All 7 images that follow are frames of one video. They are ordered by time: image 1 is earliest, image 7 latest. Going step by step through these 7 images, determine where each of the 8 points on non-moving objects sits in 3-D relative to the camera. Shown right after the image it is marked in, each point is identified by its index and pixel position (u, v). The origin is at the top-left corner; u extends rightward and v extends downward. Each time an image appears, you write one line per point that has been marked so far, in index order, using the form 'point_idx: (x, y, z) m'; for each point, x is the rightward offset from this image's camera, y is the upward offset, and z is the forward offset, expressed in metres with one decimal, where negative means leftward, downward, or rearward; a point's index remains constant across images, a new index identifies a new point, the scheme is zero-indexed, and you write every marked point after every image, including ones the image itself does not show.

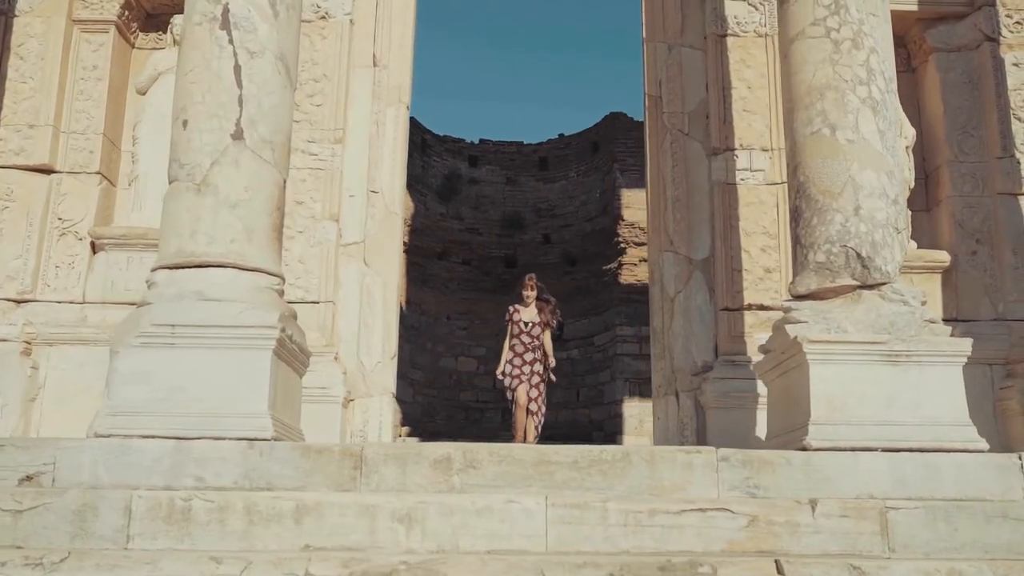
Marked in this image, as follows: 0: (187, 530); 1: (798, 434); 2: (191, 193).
0: (-1.4, -1.0, +4.3) m
1: (+1.4, -0.7, +5.1) m
2: (-1.7, +0.5, +5.3) m
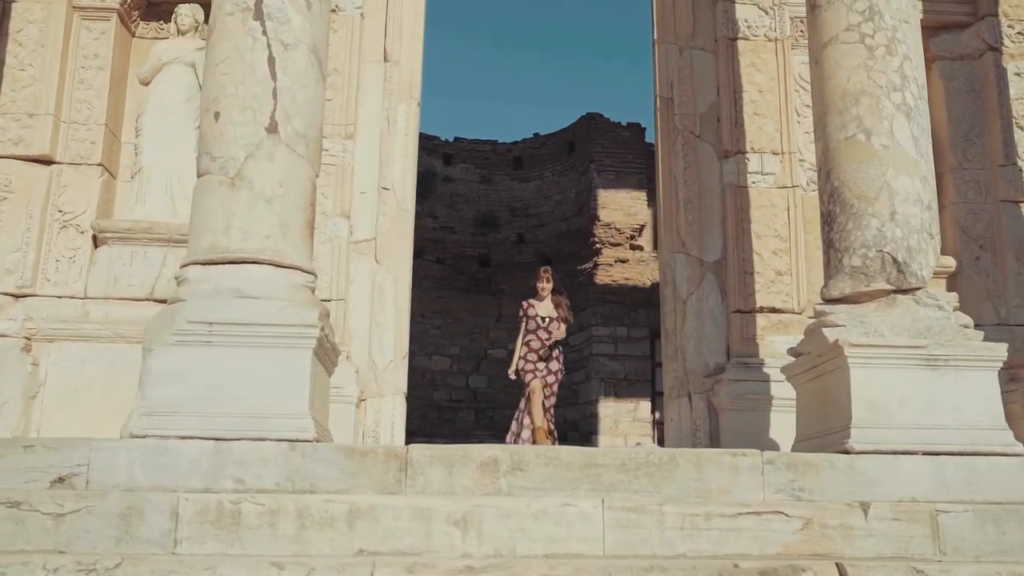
0: (-1.1, -1.0, +4.2) m
1: (+1.6, -0.7, +5.1) m
2: (-1.5, +0.5, +5.2) m
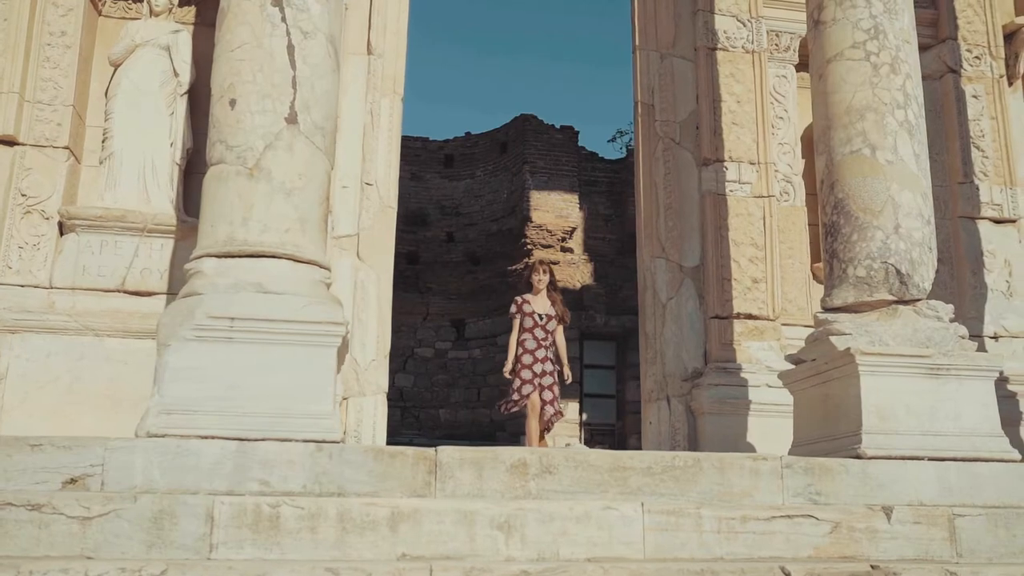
0: (-0.9, -1.0, +4.1) m
1: (+1.7, -0.8, +5.3) m
2: (-1.3, +0.5, +5.0) m
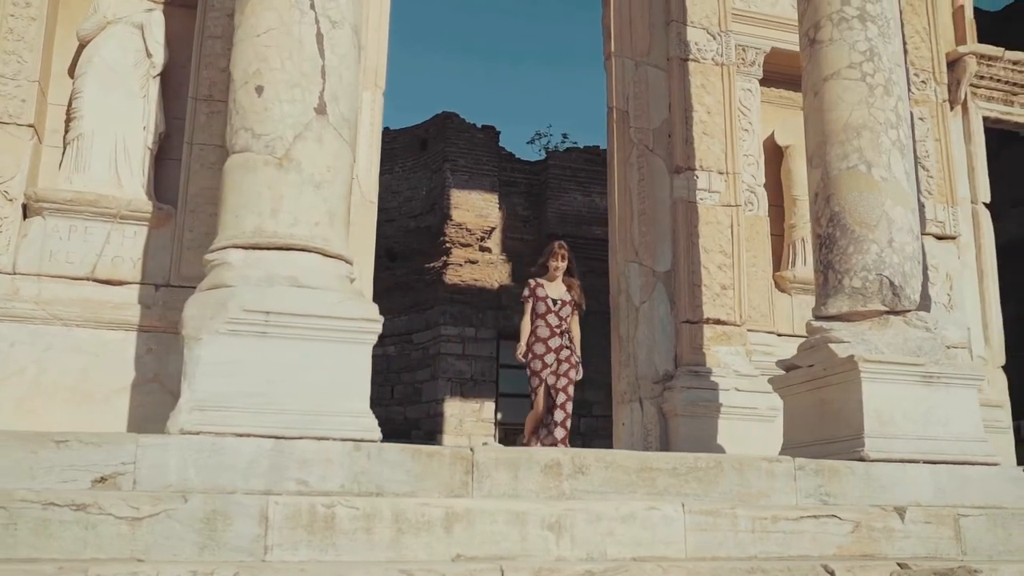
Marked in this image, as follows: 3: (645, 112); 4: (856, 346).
0: (-0.7, -1.0, +4.0) m
1: (+1.8, -0.8, +5.5) m
2: (-1.1, +0.6, +4.8) m
3: (+1.1, +1.4, +8.0) m
4: (+1.9, -0.3, +5.6) m
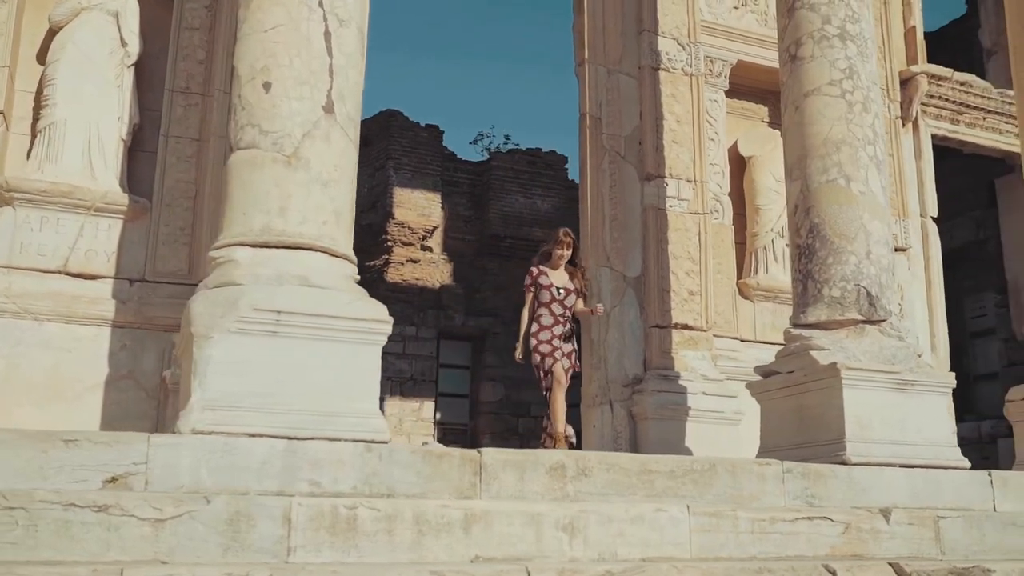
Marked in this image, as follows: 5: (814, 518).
0: (-0.6, -1.0, +4.0) m
1: (+1.8, -0.9, +5.7) m
2: (-1.1, +0.6, +4.8) m
3: (+0.8, +1.4, +8.2) m
4: (+1.9, -0.4, +5.8) m
5: (+1.4, -1.1, +4.8) m
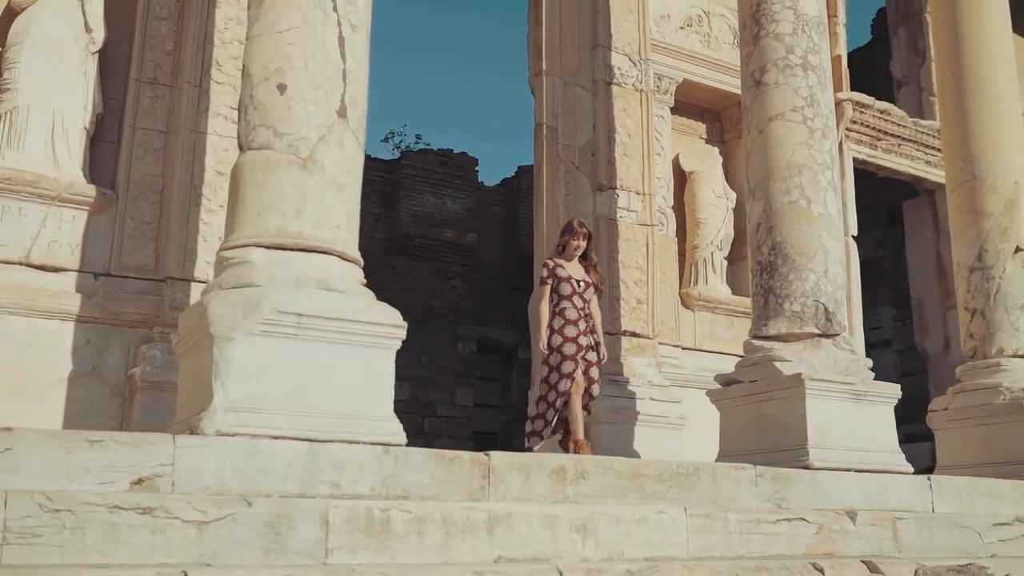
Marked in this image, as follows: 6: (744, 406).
0: (-0.5, -1.0, +4.1) m
1: (+1.6, -1.0, +6.1) m
2: (-1.0, +0.6, +4.8) m
3: (+0.5, +1.3, +8.4) m
4: (+1.7, -0.5, +6.2) m
5: (+1.4, -1.2, +5.2) m
6: (+1.5, -0.7, +6.4) m
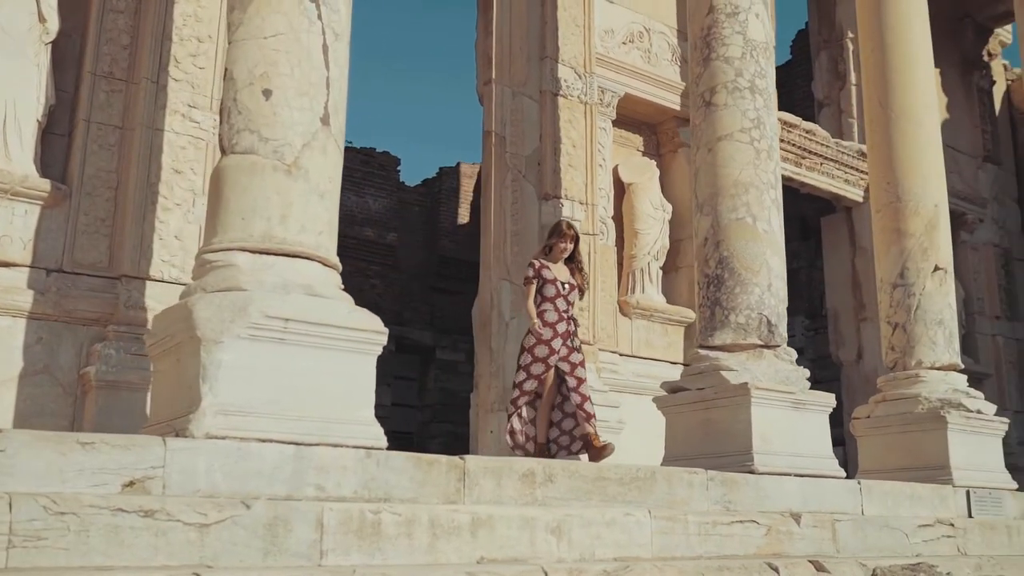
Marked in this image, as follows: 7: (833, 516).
0: (-0.6, -1.1, +4.2) m
1: (+1.4, -1.1, +6.4) m
2: (-1.1, +0.5, +4.8) m
3: (+0.1, +1.3, +8.6) m
4: (+1.5, -0.5, +6.5) m
5: (+1.3, -1.3, +5.5) m
6: (+1.2, -0.8, +6.7) m
7: (+1.9, -1.3, +6.0) m
